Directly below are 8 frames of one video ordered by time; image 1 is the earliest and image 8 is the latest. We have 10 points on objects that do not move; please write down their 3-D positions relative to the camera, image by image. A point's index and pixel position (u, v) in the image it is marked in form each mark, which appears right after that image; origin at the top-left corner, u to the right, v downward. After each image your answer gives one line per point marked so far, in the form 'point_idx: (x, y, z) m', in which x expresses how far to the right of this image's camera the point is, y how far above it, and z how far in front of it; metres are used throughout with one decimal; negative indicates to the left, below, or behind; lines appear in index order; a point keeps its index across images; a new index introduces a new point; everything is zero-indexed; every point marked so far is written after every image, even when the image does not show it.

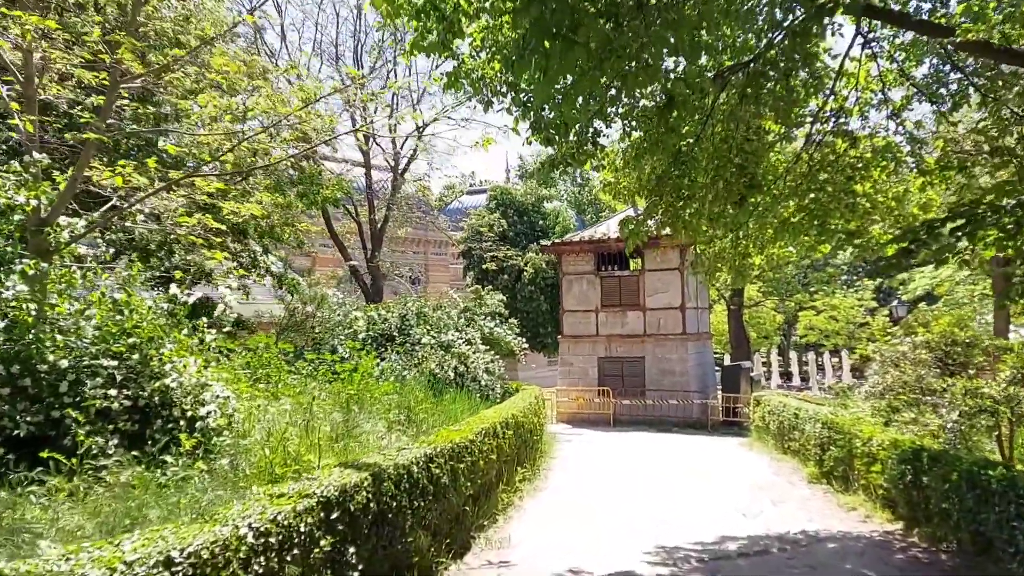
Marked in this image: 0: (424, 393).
0: (-1.0, -1.3, +9.7) m
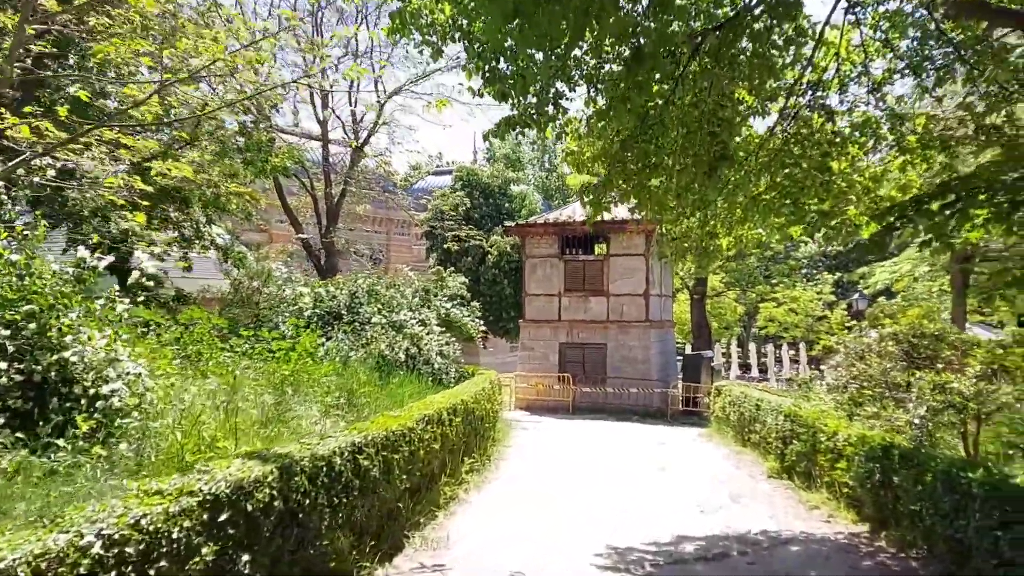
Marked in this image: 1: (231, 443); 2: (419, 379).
0: (-1.6, -1.0, +9.1) m
1: (-1.9, -1.0, +5.4) m
2: (-1.2, -1.2, +10.6) m
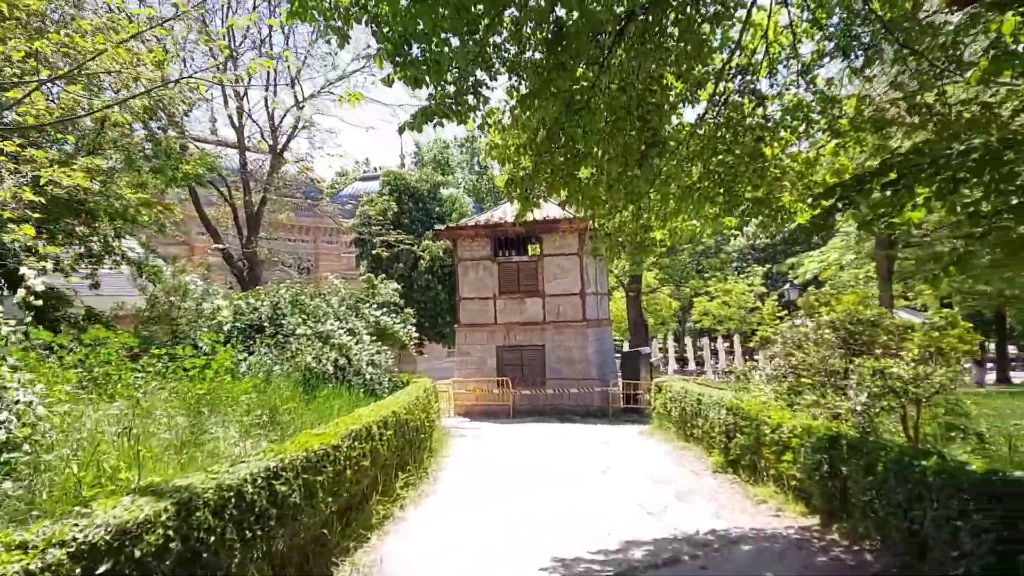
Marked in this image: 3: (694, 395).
0: (-2.3, -1.1, +8.6) m
1: (-2.3, -1.1, +4.9) m
2: (-2.0, -1.3, +10.1) m
3: (+2.3, -1.3, +10.4) m
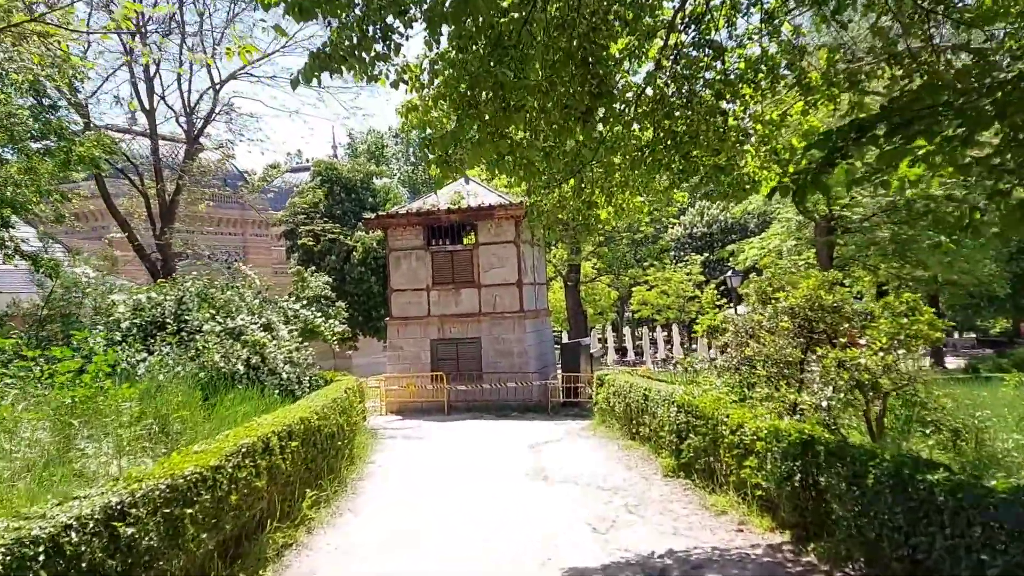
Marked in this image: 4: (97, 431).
0: (-2.9, -1.0, +7.6) m
1: (-2.6, -1.0, +3.9) m
2: (-2.8, -1.2, +9.1) m
3: (+1.5, -1.2, +9.7) m
4: (-2.9, -1.0, +5.8) m
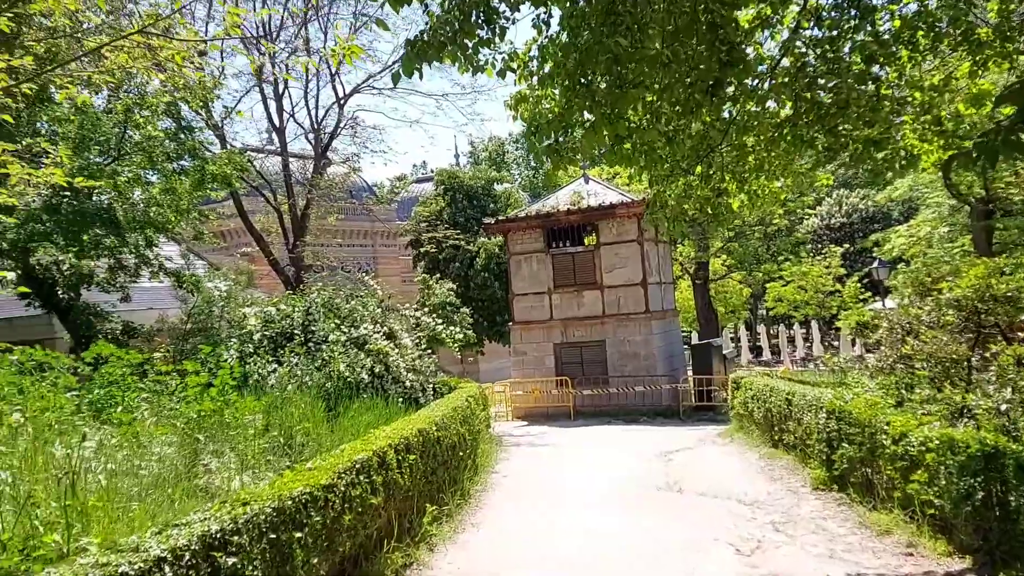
0: (-1.8, -1.1, +7.5) m
1: (-2.0, -1.1, +3.9) m
2: (-1.4, -1.3, +9.0) m
3: (+2.9, -1.1, +9.0) m
4: (-2.0, -1.1, +5.8) m
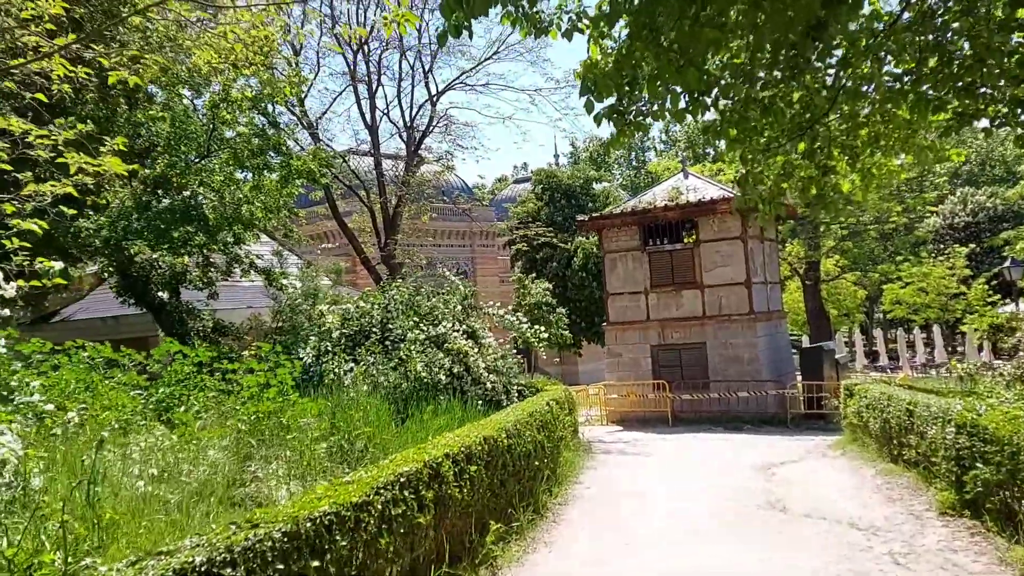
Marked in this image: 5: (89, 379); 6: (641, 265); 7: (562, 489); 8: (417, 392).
0: (-1.1, -1.1, +7.1) m
1: (-1.8, -1.1, +3.5) m
2: (-0.5, -1.2, +8.6) m
3: (+3.8, -1.1, +8.0) m
4: (-1.6, -1.1, +5.4) m
5: (-3.5, -0.7, +6.8) m
6: (+2.7, +0.5, +17.3) m
7: (+0.5, -1.9, +7.8) m
8: (-1.0, -1.0, +8.6) m
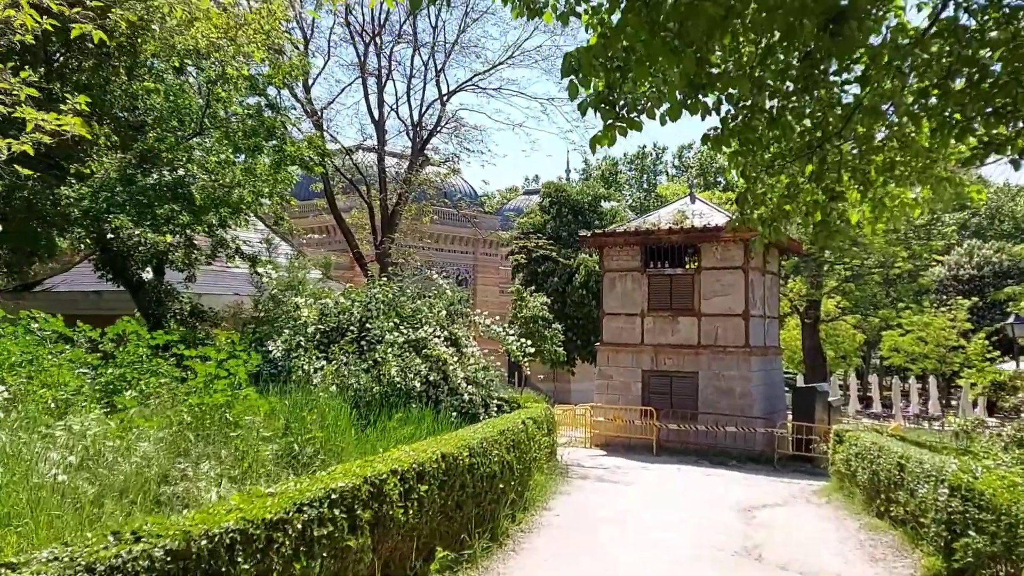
0: (-1.3, -1.0, +6.7) m
1: (-2.1, -0.9, +3.1) m
2: (-0.8, -1.3, +8.2) m
3: (+3.5, -1.5, +7.5) m
4: (-1.8, -1.0, +5.0) m
5: (-3.7, -0.5, +6.4) m
6: (+2.6, 0.0, +16.9) m
7: (+0.1, -2.0, +7.4) m
8: (-1.2, -1.0, +8.2) m
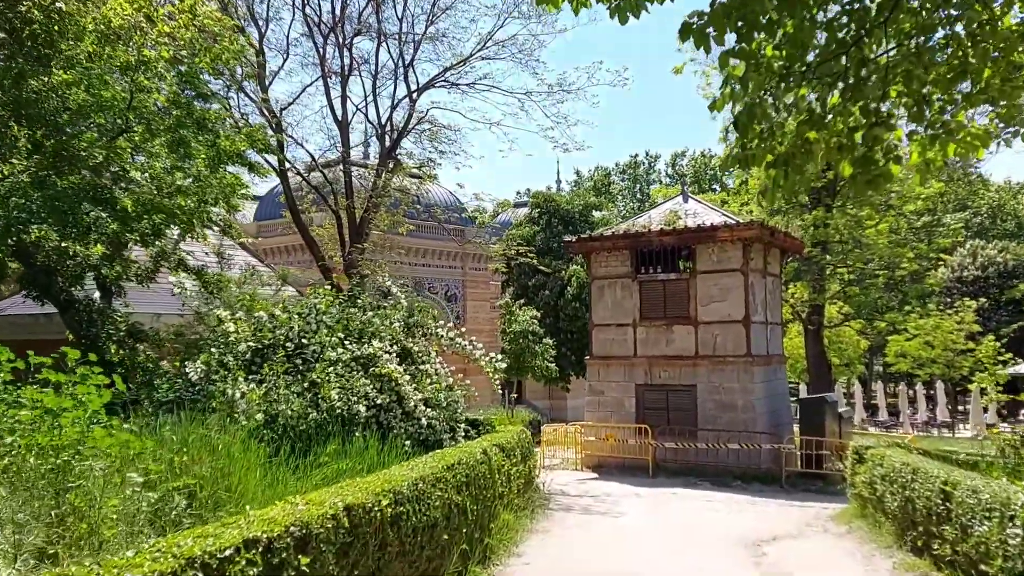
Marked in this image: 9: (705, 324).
0: (-1.7, -1.1, +5.4) m
1: (-2.4, -0.9, +1.8) m
2: (-1.1, -1.3, +6.8) m
3: (+3.2, -1.4, +6.2) m
4: (-2.1, -1.0, +3.7) m
5: (-4.0, -0.6, +5.0) m
6: (+2.2, -0.1, +15.6) m
7: (-0.2, -2.0, +6.0) m
8: (-1.6, -1.1, +6.8) m
9: (+3.5, -0.6, +14.7) m
